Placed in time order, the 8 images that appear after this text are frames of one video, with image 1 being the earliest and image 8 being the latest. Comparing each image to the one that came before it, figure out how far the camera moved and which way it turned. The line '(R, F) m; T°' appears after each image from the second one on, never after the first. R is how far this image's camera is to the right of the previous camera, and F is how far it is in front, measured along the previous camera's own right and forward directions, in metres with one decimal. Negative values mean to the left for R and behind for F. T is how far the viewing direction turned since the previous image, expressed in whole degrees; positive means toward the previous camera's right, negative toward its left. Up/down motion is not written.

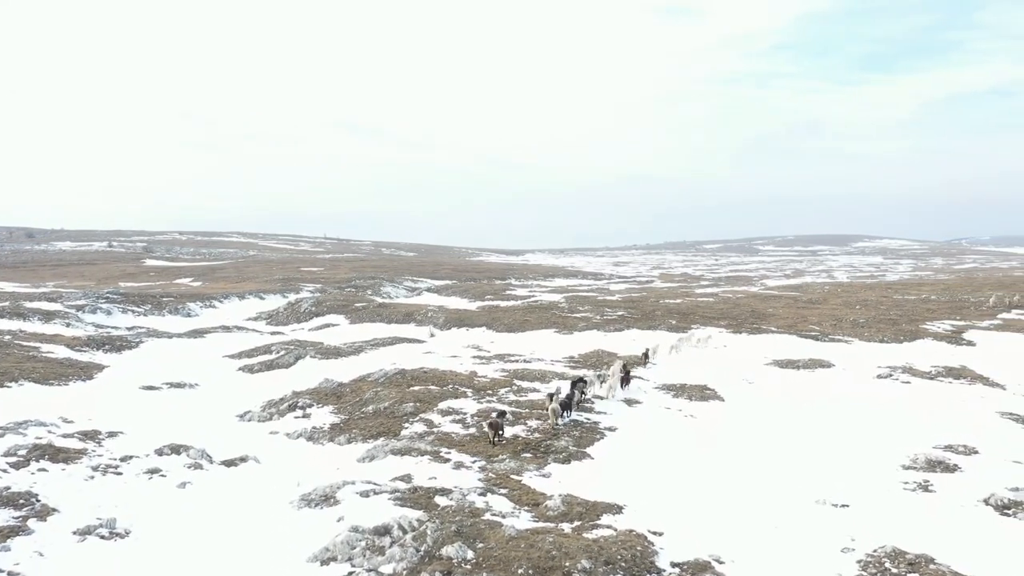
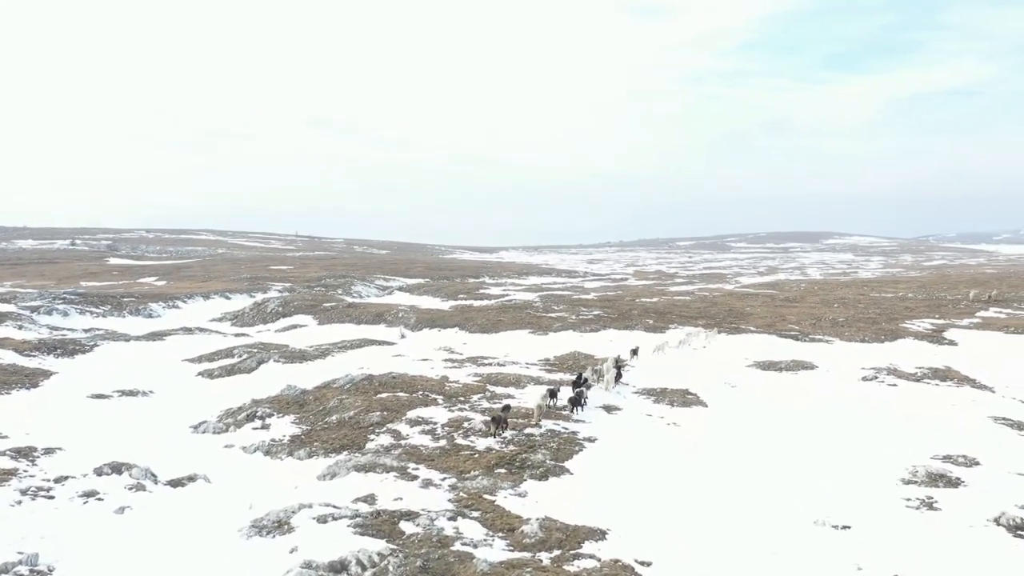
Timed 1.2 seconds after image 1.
(0.0, +1.2) m; +2°
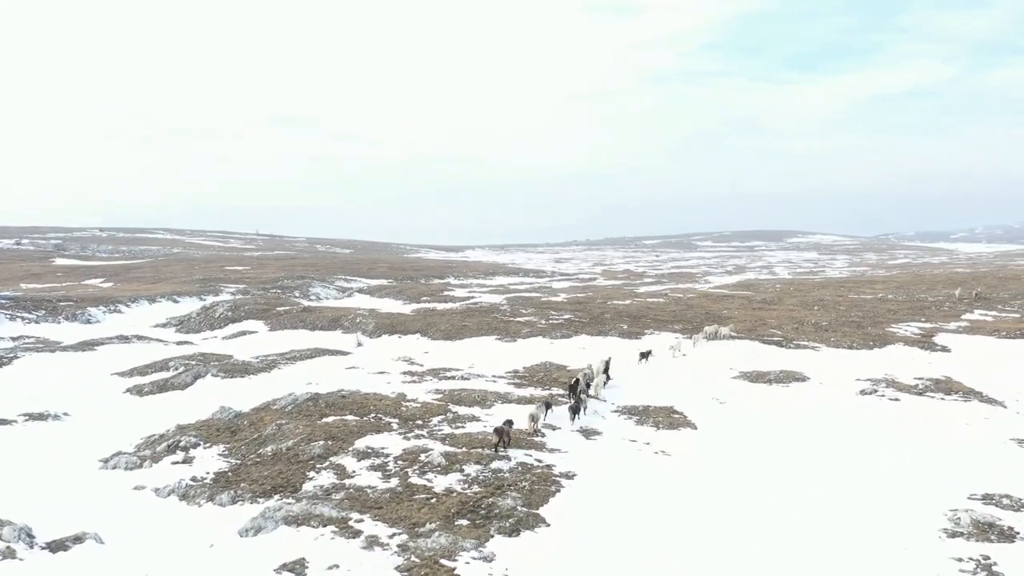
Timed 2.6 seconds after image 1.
(0.0, +2.6) m; +2°
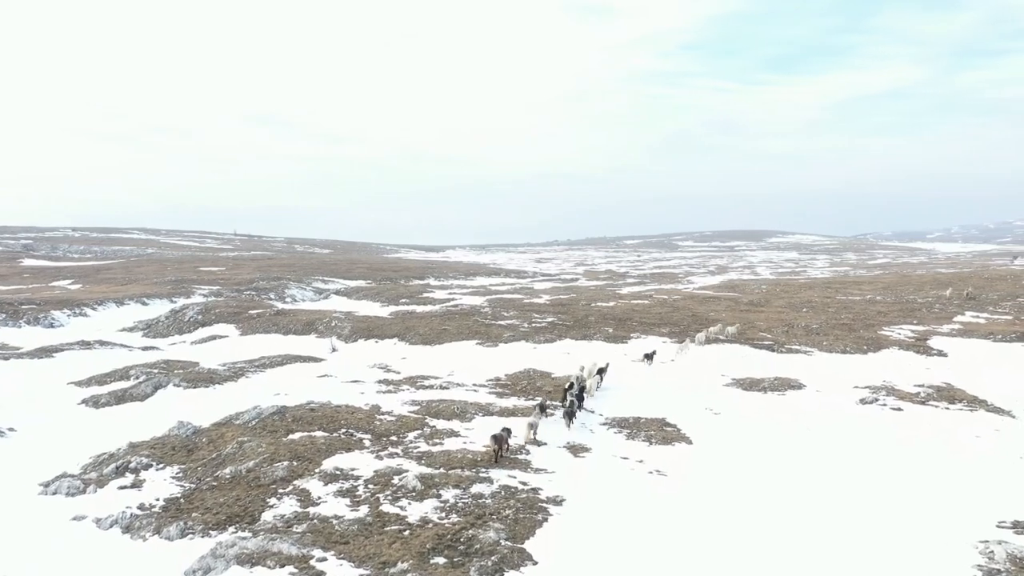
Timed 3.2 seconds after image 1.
(0.0, +1.4) m; +1°
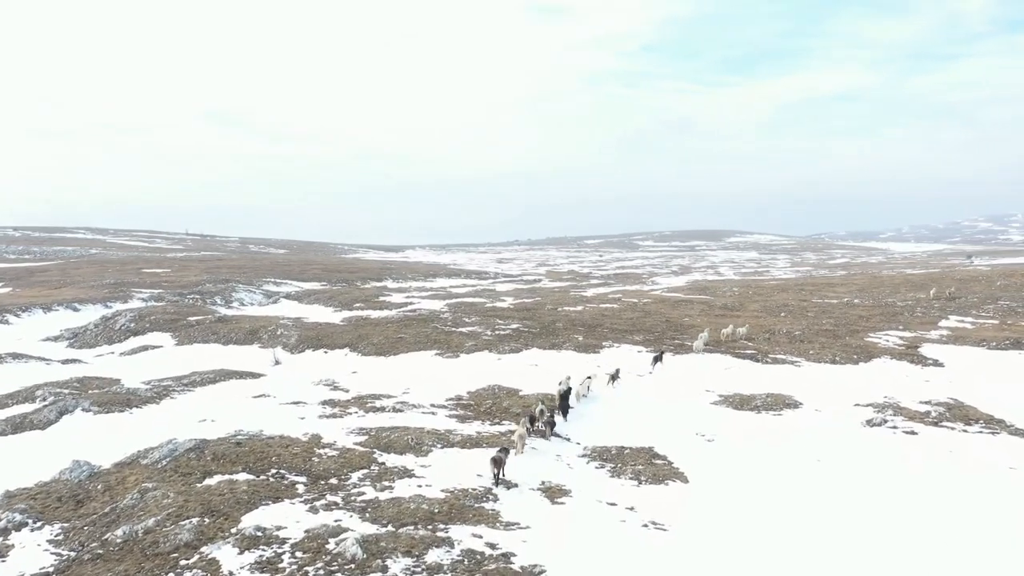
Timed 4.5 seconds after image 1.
(-0.1, +2.9) m; +3°
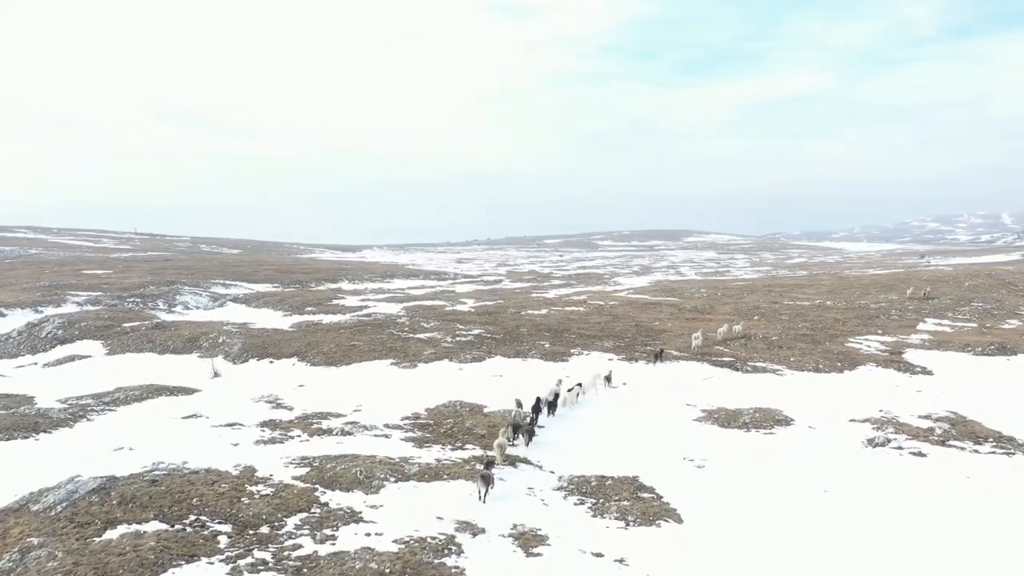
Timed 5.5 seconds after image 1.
(-0.1, +2.3) m; +3°
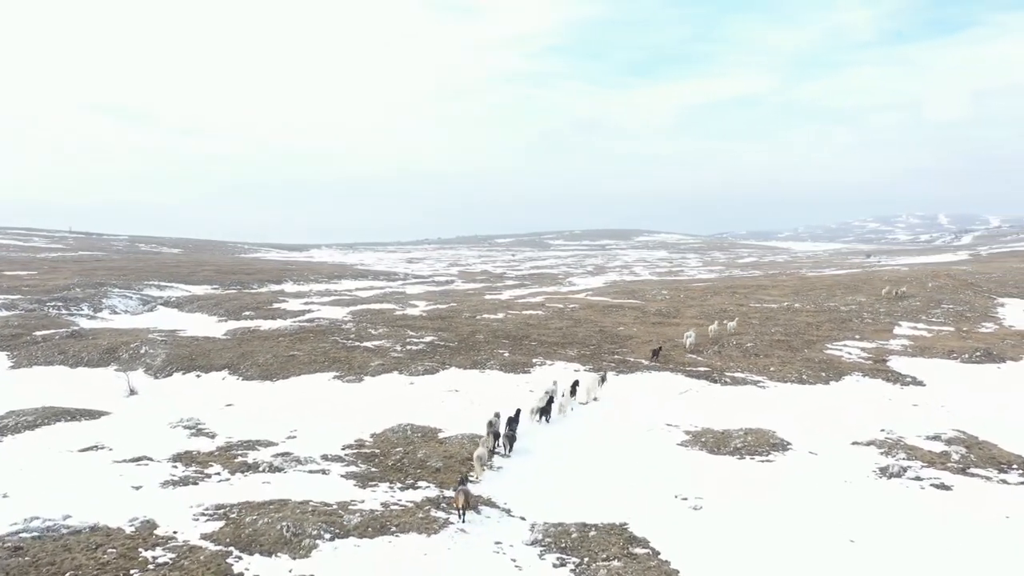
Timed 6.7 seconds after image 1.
(-0.2, +2.7) m; +3°
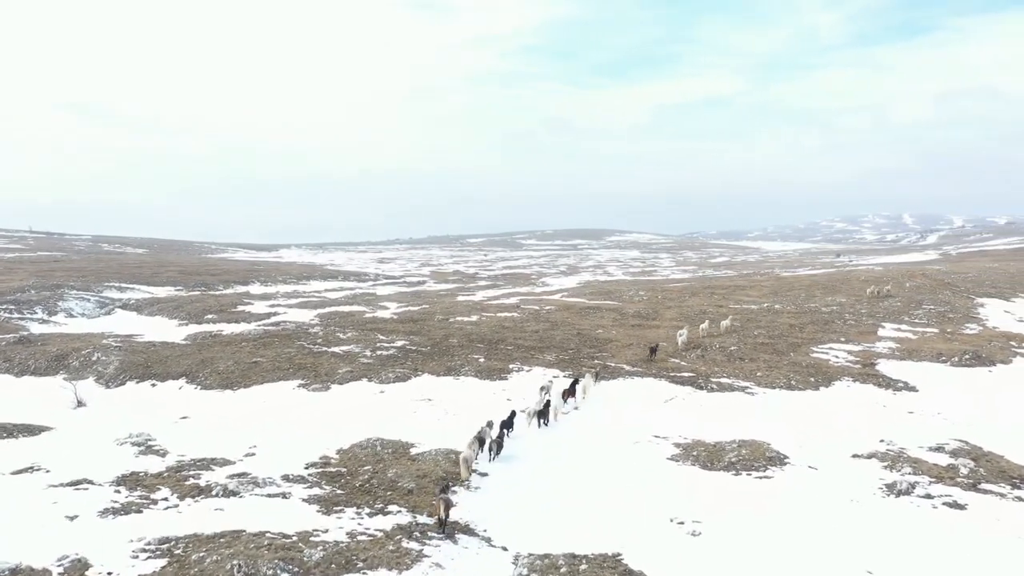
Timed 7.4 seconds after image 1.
(-0.1, +1.3) m; +2°
